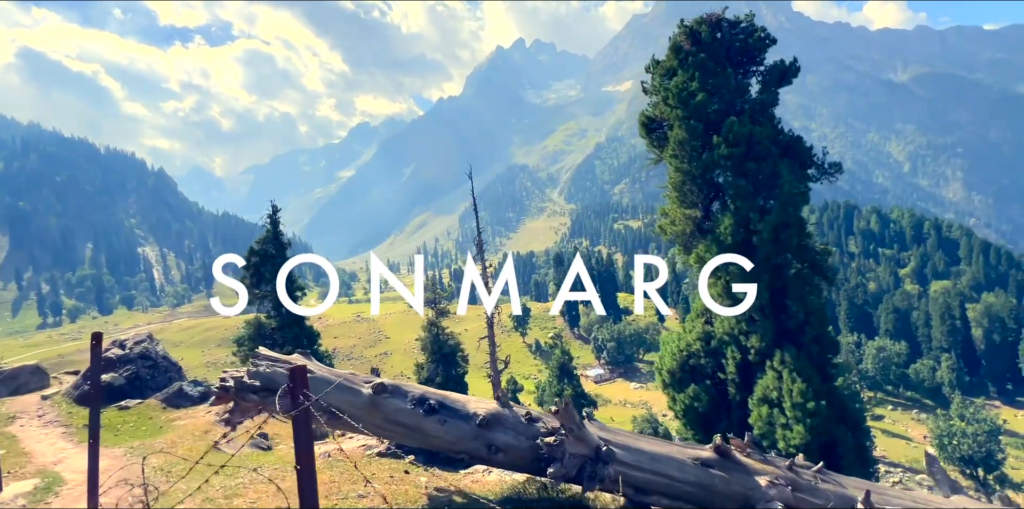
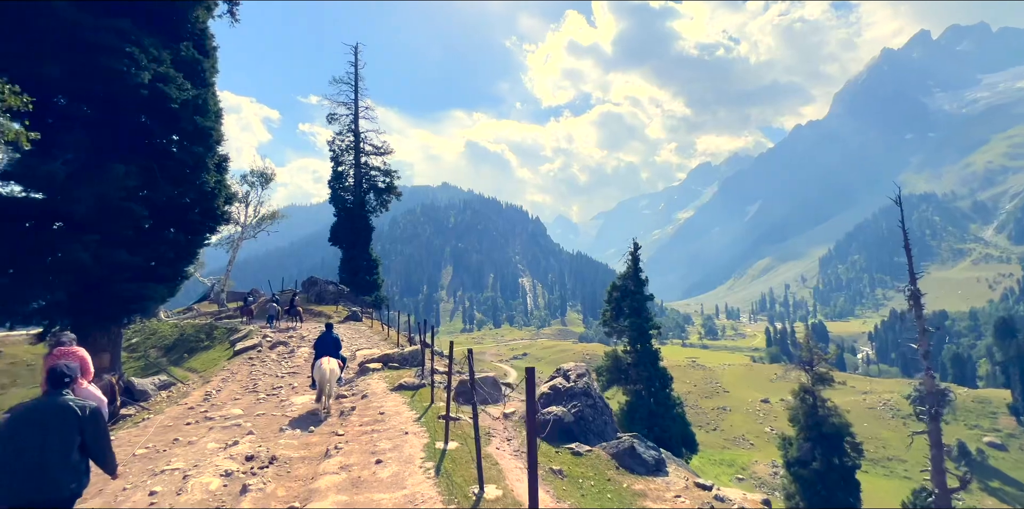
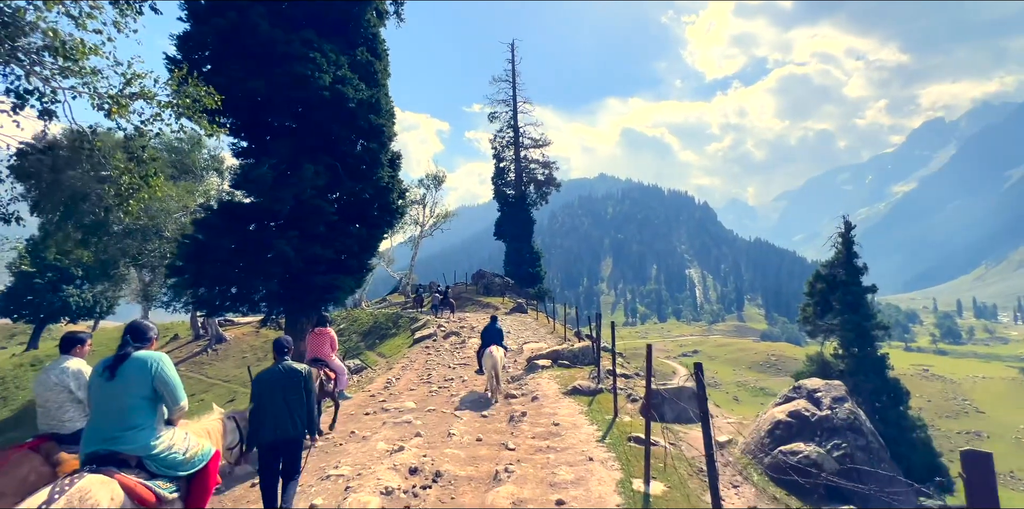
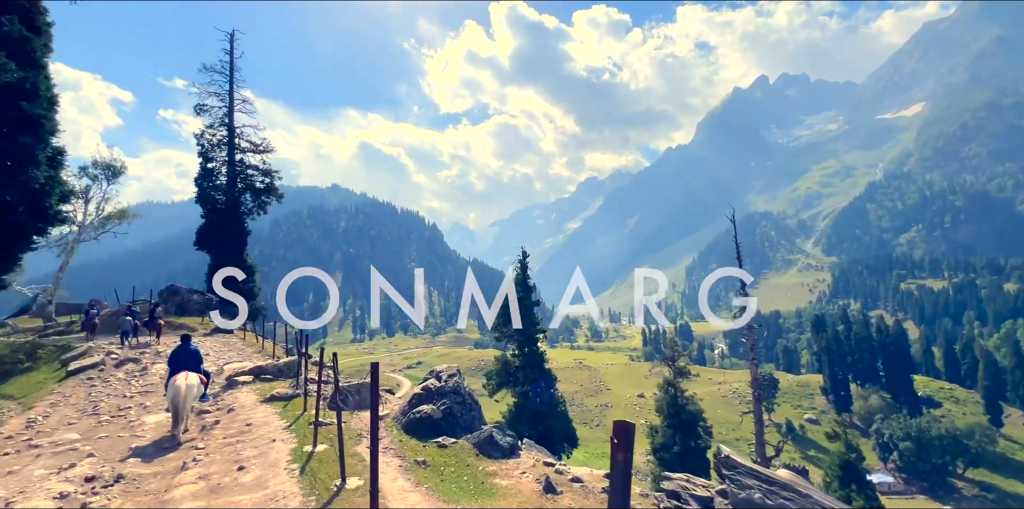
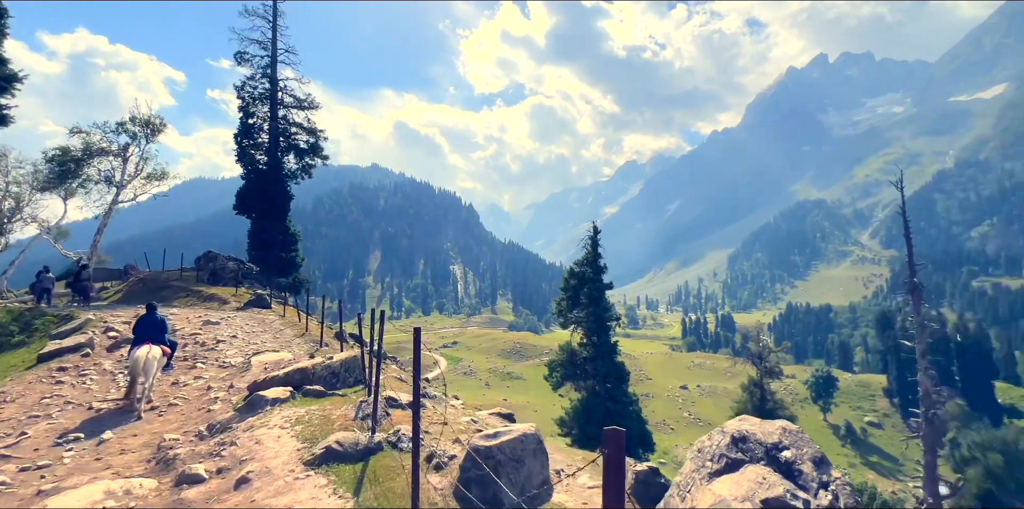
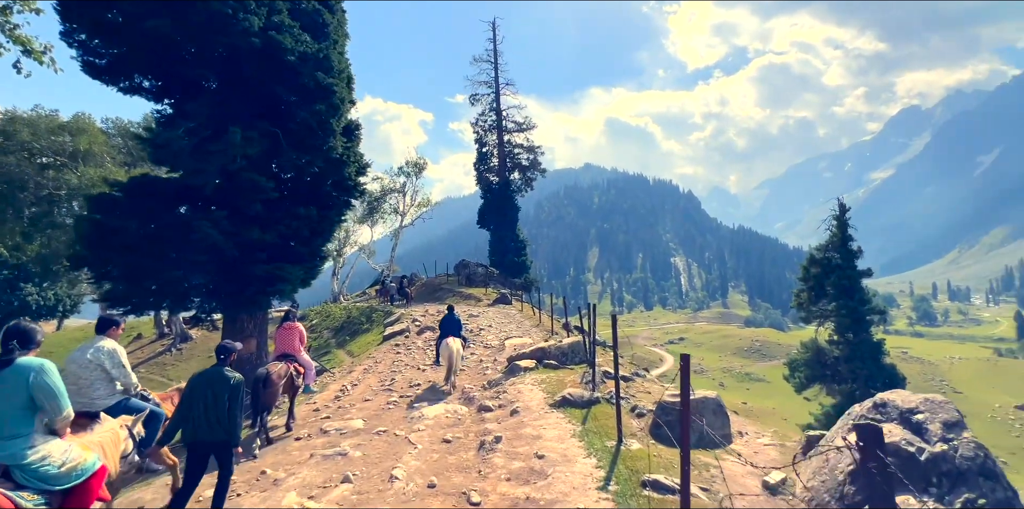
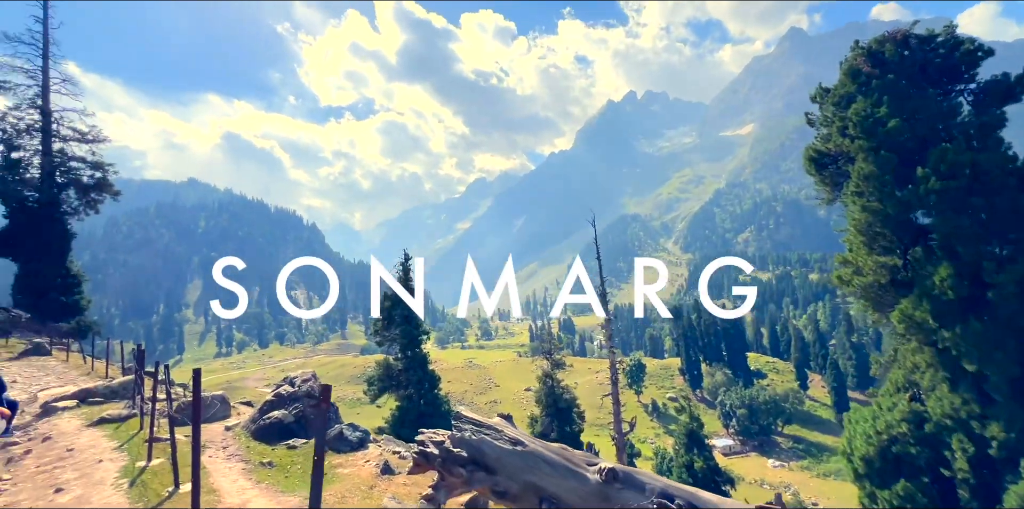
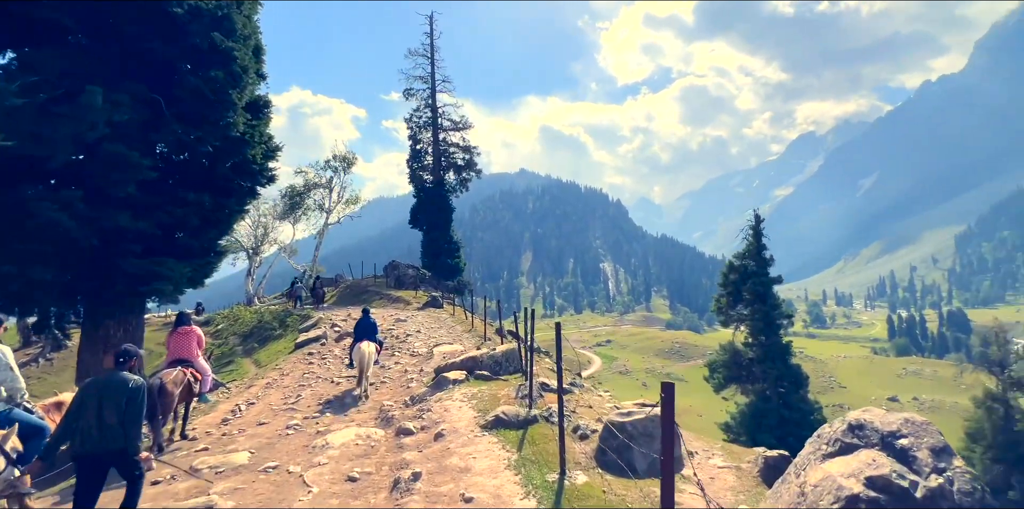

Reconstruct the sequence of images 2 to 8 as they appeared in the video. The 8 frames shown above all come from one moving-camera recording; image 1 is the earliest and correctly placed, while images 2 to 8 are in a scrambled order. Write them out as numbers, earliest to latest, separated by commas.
7, 4, 2, 3, 6, 8, 5
